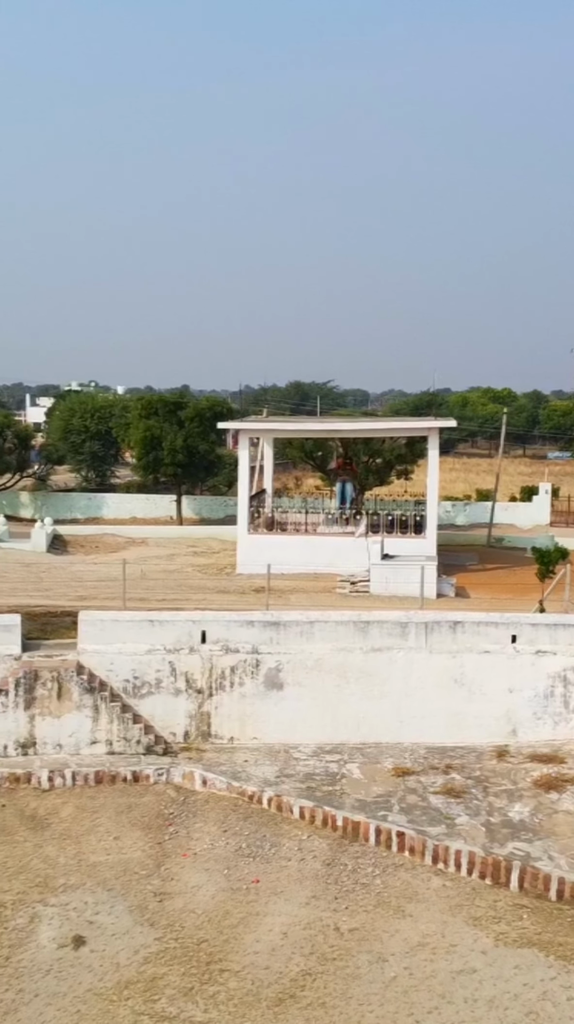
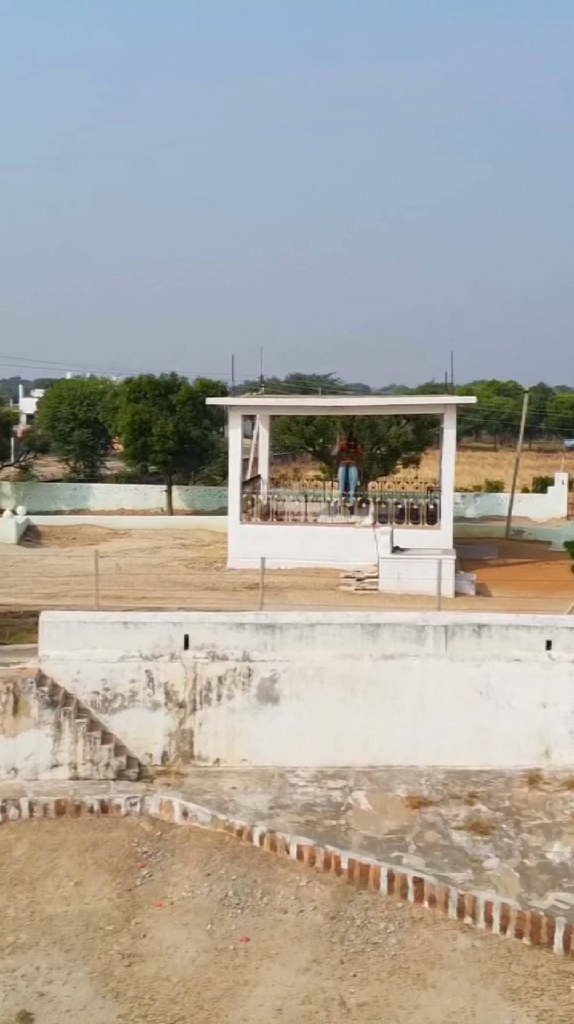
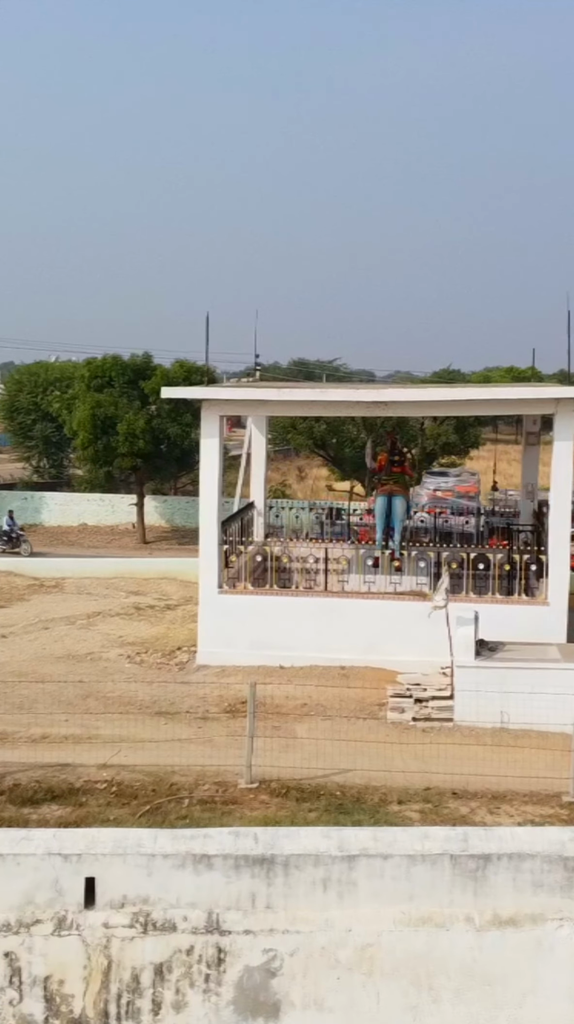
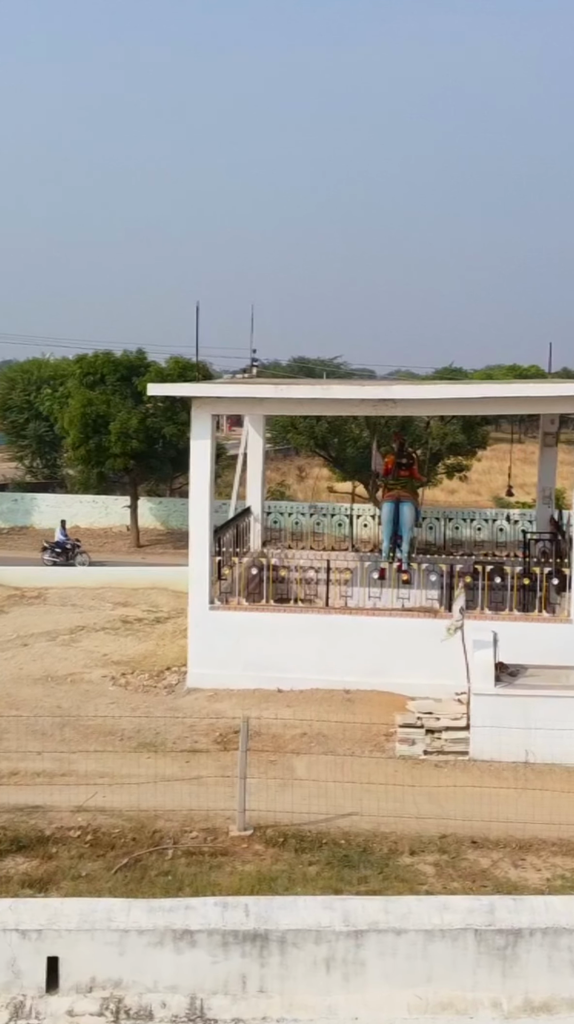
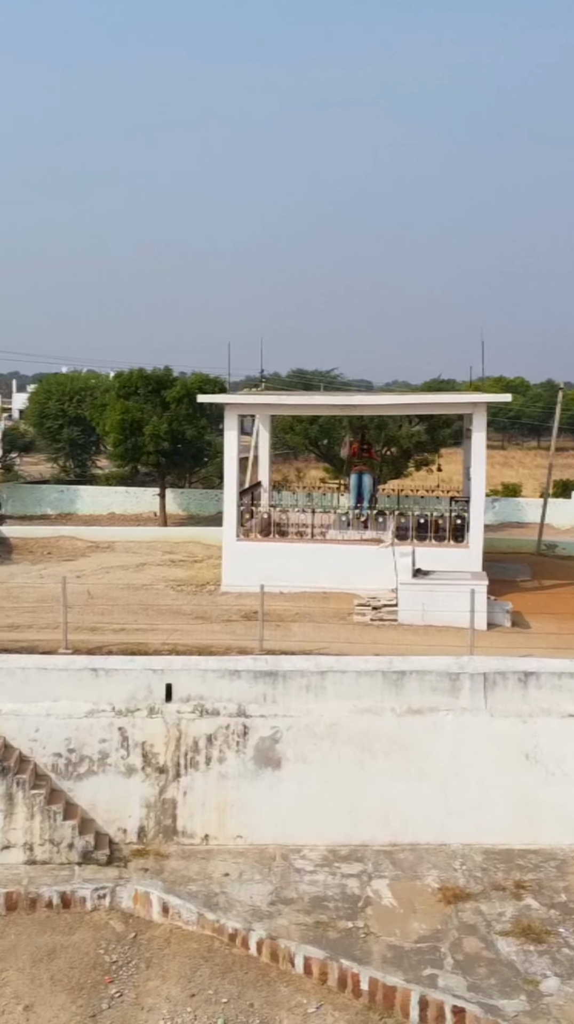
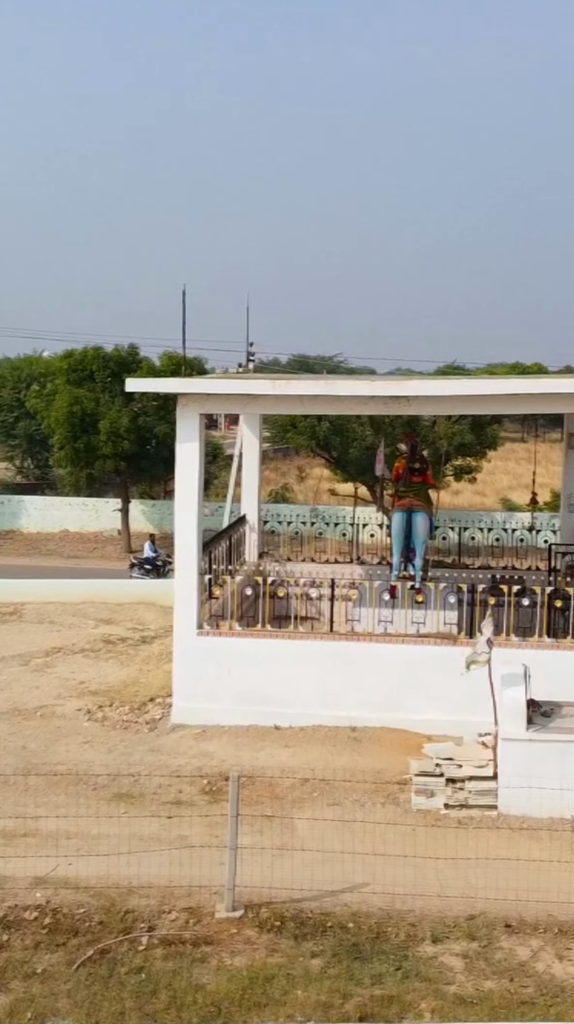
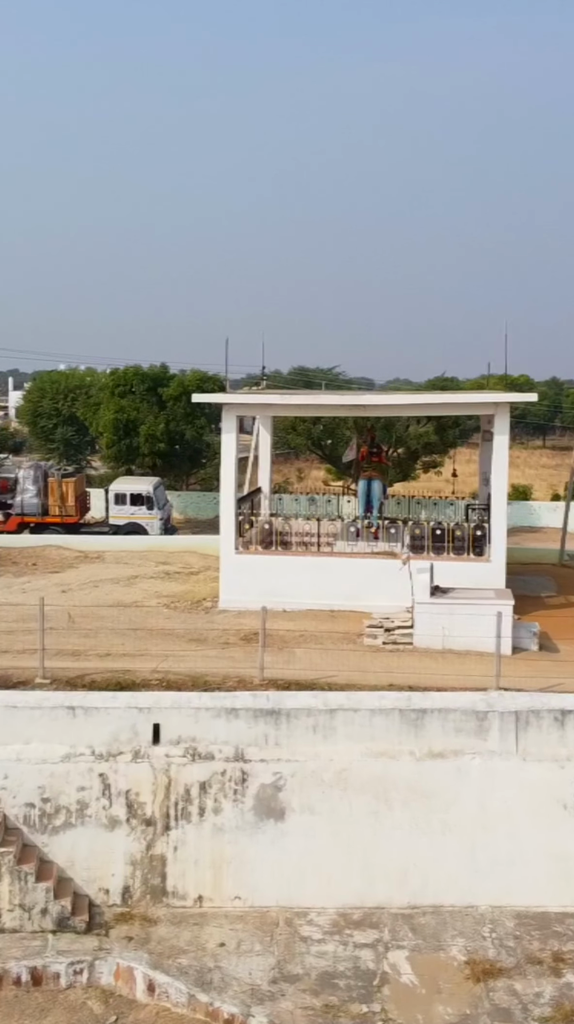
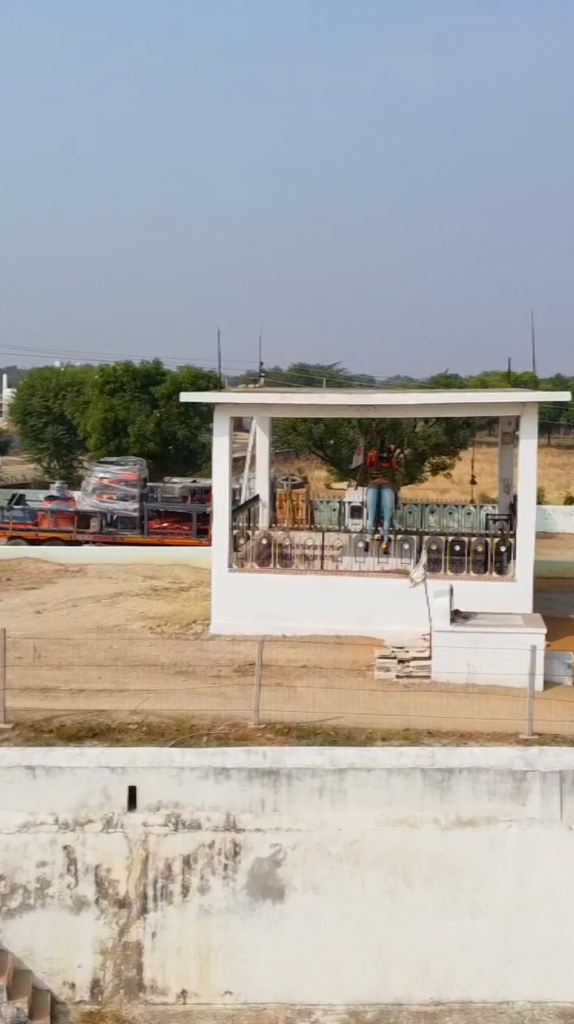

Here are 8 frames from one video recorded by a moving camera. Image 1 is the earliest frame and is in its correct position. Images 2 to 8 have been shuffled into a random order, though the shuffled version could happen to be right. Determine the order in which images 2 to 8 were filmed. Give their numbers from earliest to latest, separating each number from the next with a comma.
2, 5, 7, 8, 3, 4, 6
